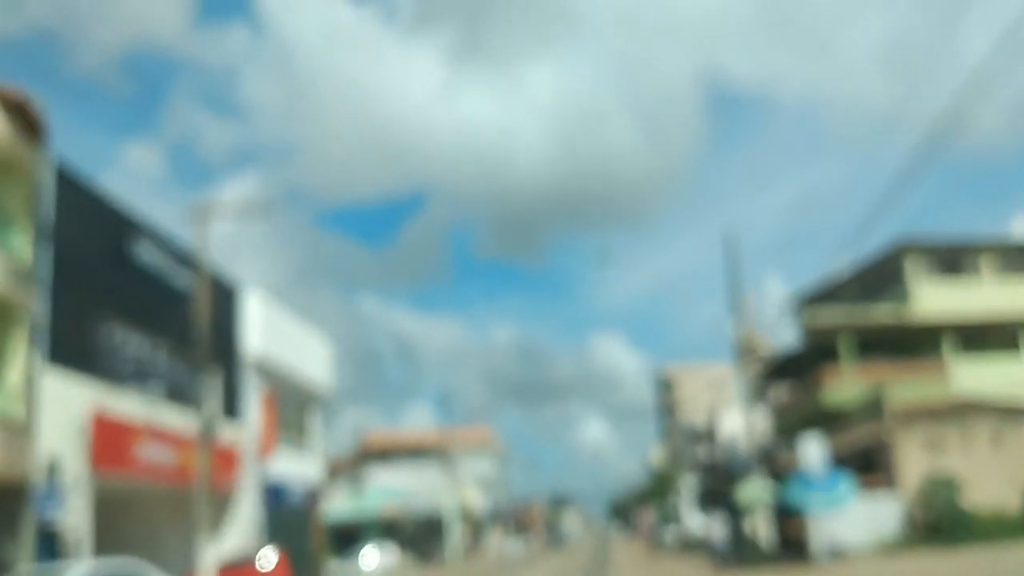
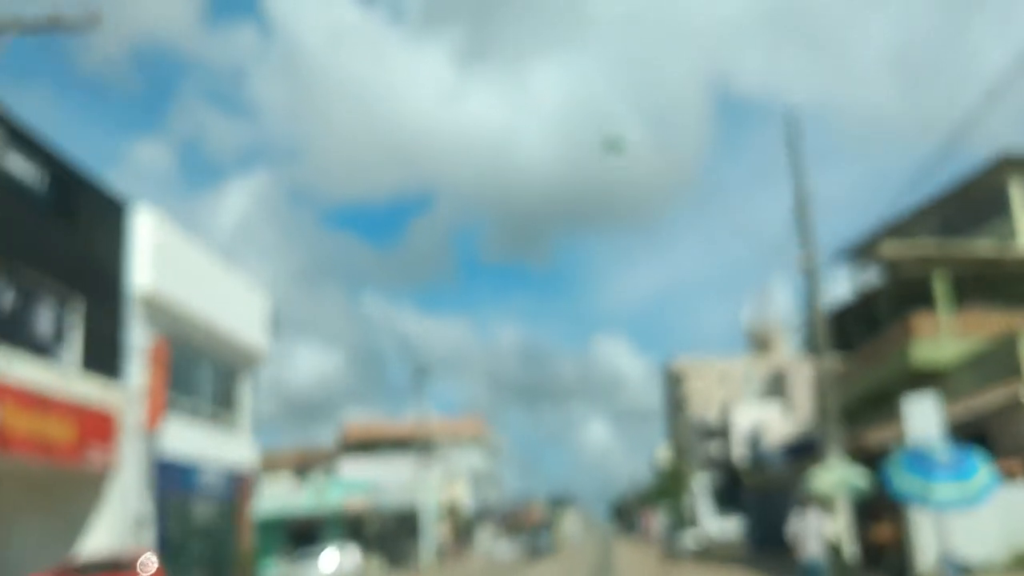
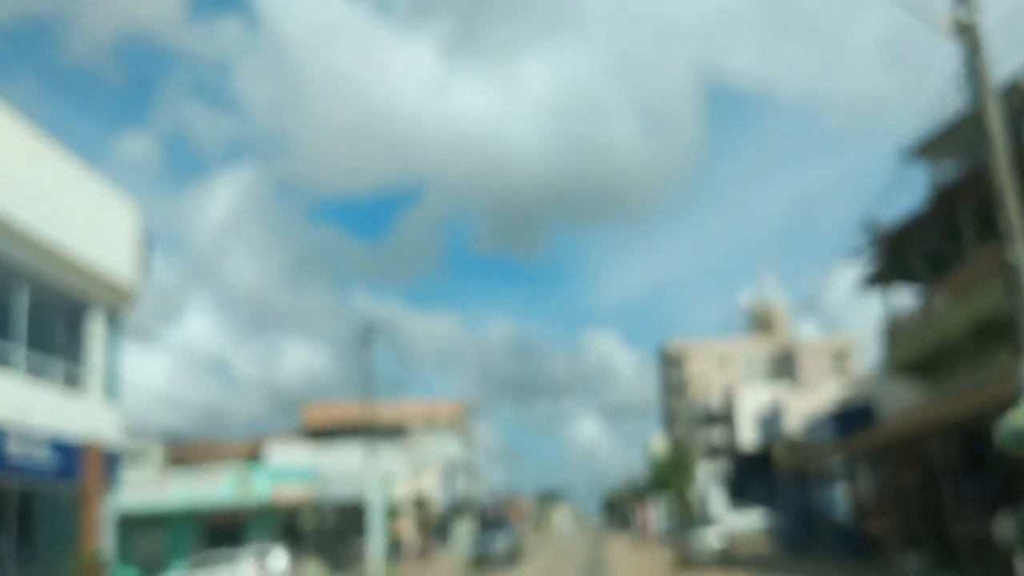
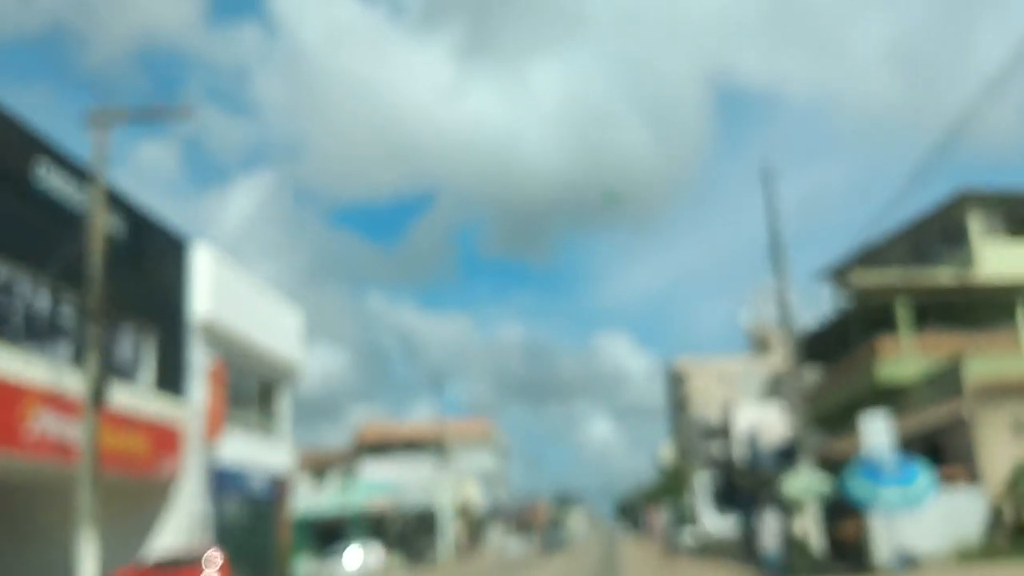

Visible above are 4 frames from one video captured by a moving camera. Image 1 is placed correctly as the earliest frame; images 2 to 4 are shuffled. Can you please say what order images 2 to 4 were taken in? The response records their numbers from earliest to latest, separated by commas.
4, 2, 3
